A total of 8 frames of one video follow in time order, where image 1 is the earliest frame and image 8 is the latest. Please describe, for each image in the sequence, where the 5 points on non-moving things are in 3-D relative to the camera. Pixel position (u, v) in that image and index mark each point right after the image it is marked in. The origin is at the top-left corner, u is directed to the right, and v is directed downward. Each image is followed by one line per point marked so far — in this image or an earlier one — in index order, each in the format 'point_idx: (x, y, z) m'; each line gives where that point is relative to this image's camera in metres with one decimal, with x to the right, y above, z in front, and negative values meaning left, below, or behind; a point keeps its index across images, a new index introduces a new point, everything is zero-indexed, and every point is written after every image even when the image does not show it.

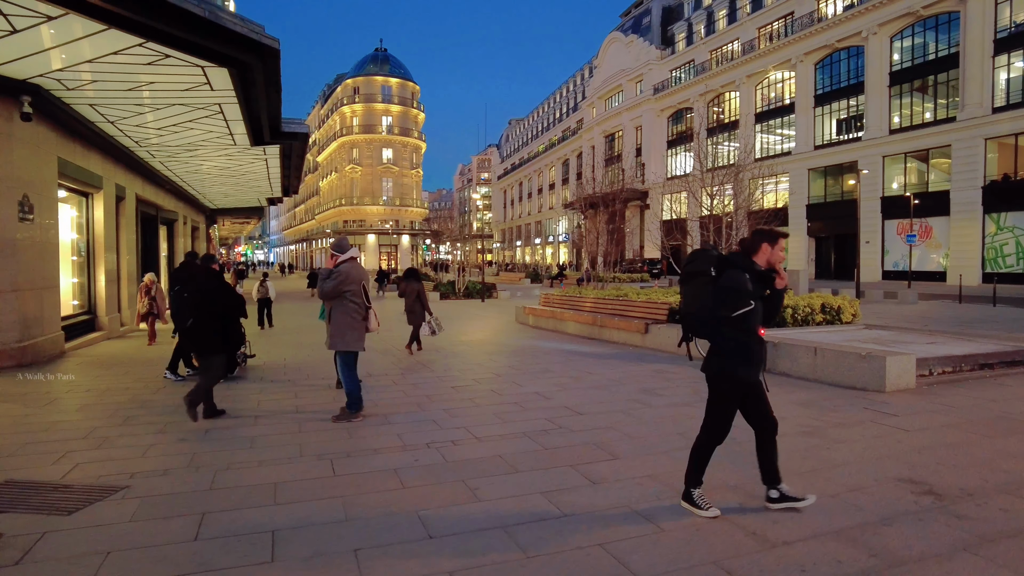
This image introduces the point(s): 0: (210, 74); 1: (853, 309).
0: (-4.5, +3.2, +9.0) m
1: (+5.9, -0.4, +10.4) m
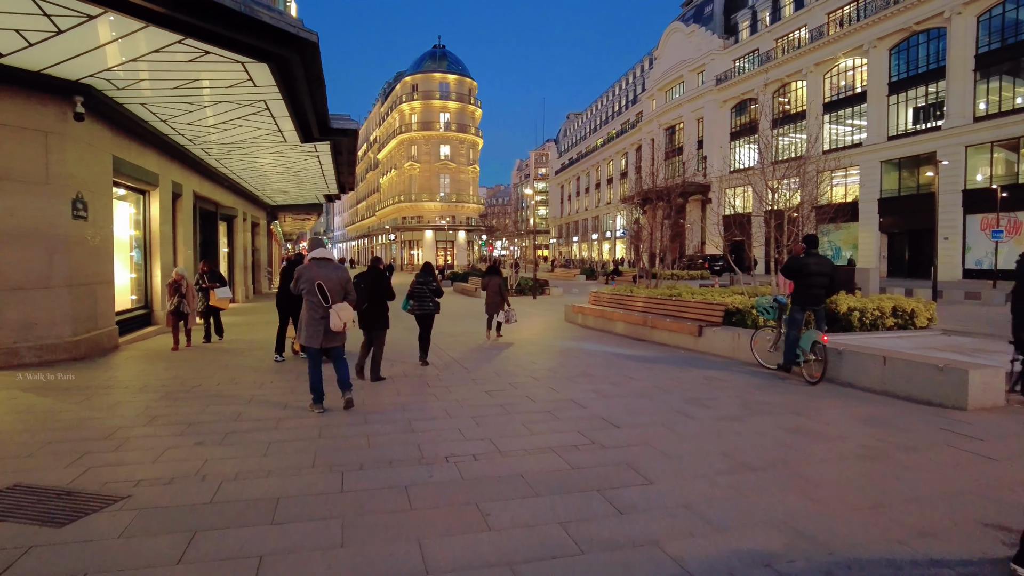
0: (-3.9, +3.3, +8.9) m
1: (+6.6, -0.4, +9.4) m
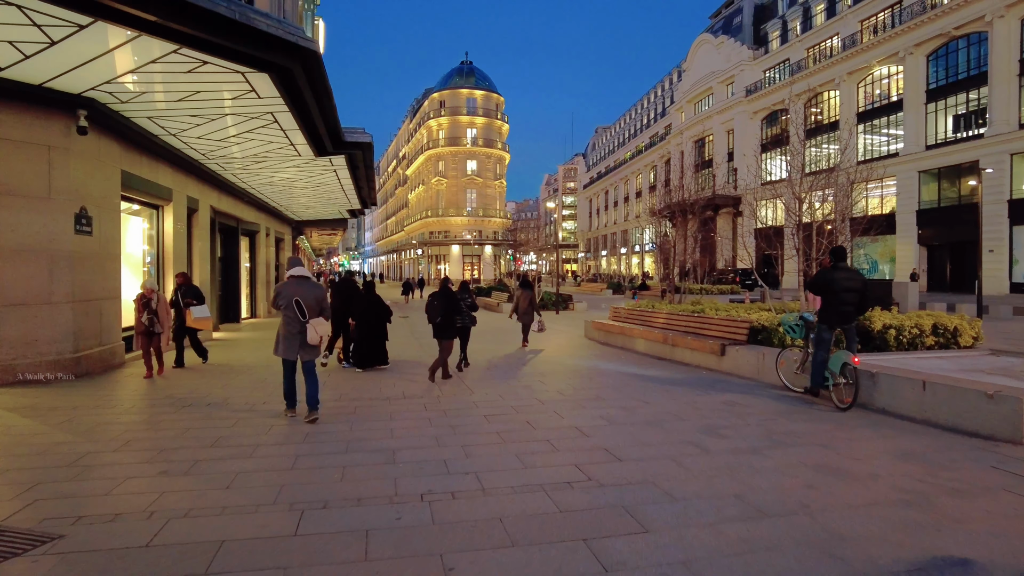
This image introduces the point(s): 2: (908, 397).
0: (-3.8, +3.0, +8.8) m
1: (+6.7, -0.6, +8.7) m
2: (+3.9, -1.1, +5.9) m
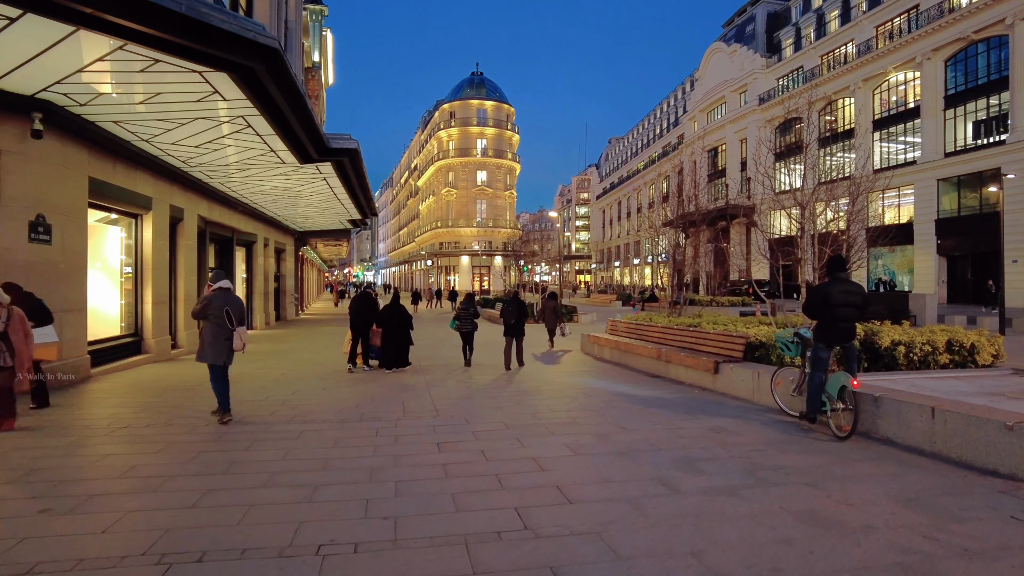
0: (-4.1, +2.9, +8.3) m
1: (+6.3, -0.8, +7.9) m
2: (+3.5, -1.2, +5.1) m
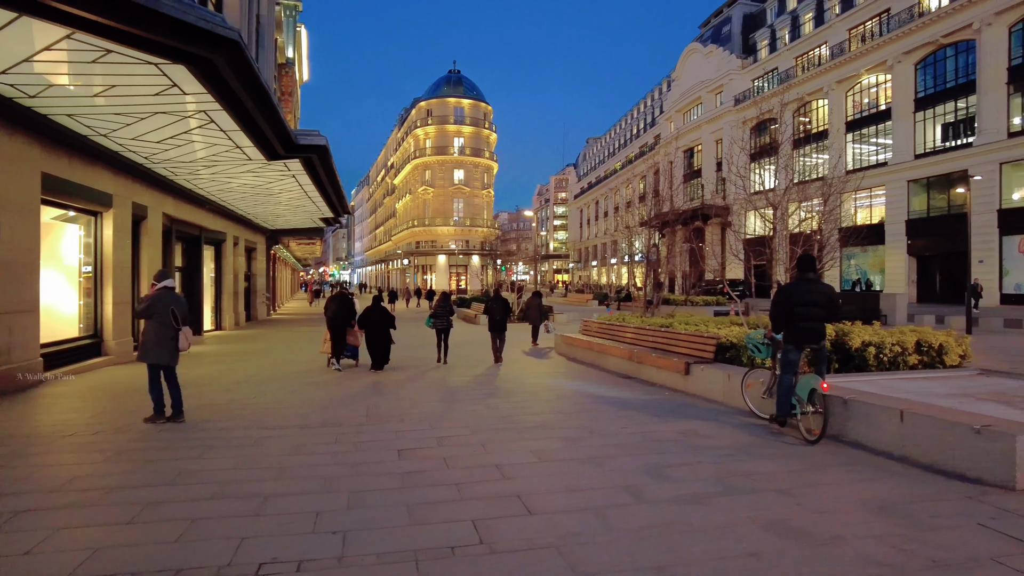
0: (-4.5, +2.9, +8.0) m
1: (+5.9, -0.8, +7.9) m
2: (+3.2, -1.2, +5.1) m
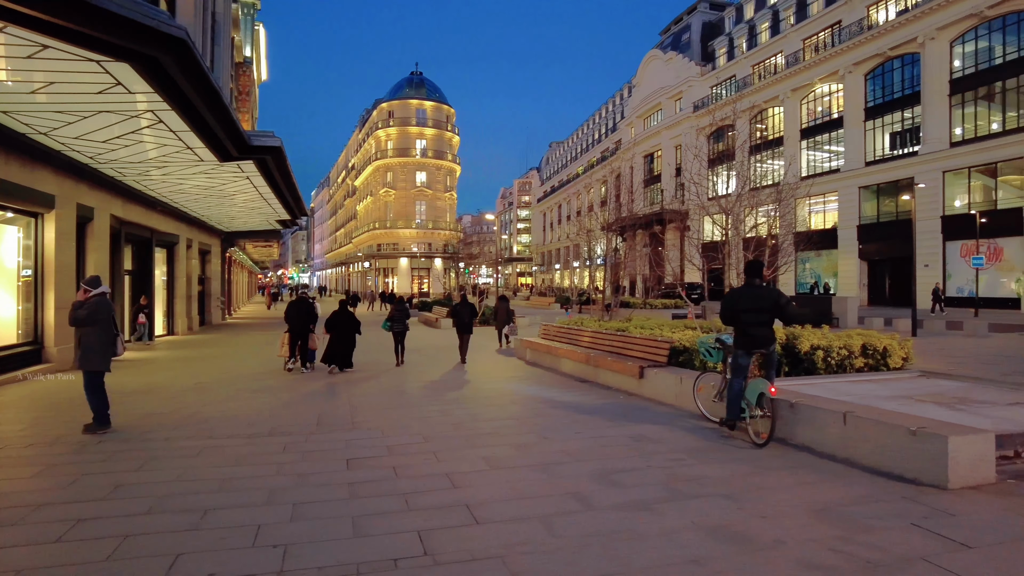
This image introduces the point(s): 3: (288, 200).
0: (-5.1, +2.8, +7.7) m
1: (+5.4, -0.9, +8.2) m
2: (+2.8, -1.2, +5.2) m
3: (-7.2, +2.8, +19.3) m
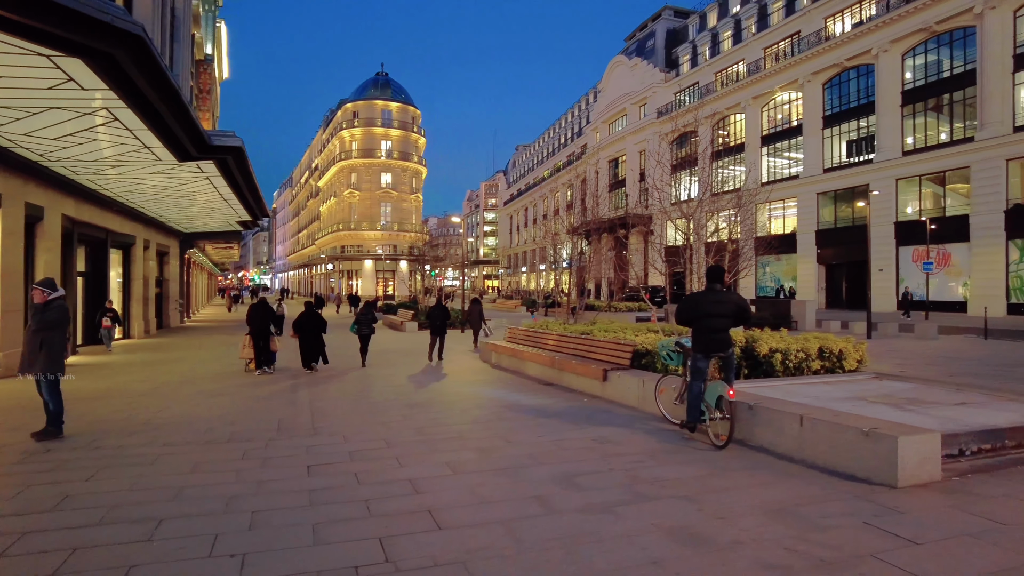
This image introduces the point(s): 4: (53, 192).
0: (-5.5, +2.7, +7.4) m
1: (+4.9, -0.9, +8.5) m
2: (+2.5, -1.3, +5.4) m
3: (-8.2, +2.7, +18.9) m
4: (-10.5, +2.2, +13.7) m
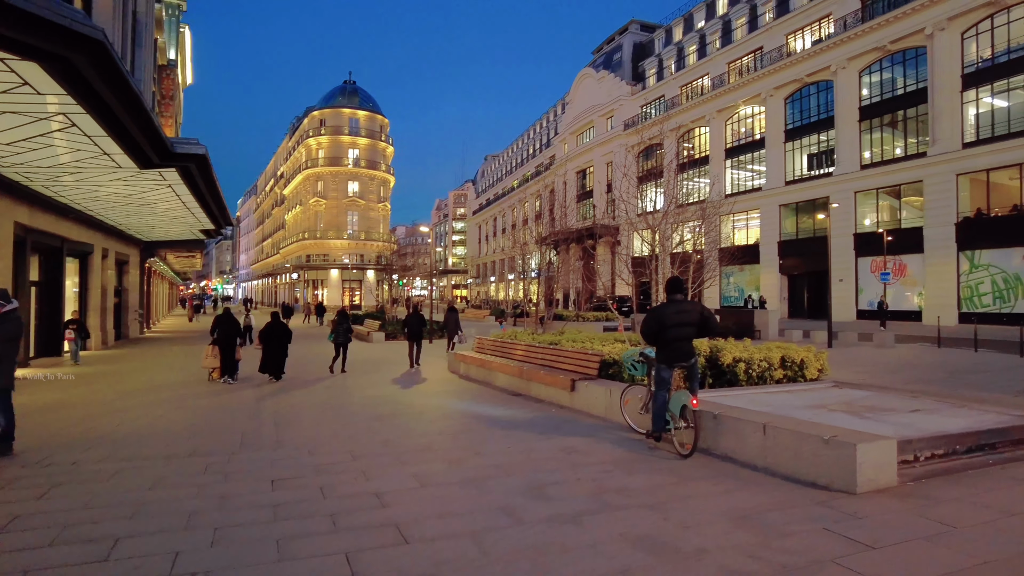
0: (-5.9, +2.6, +7.2) m
1: (+4.5, -1.1, +8.7) m
2: (+2.2, -1.4, +5.5) m
3: (-9.2, +2.4, +18.5) m
4: (-11.2, +1.9, +13.2) m
